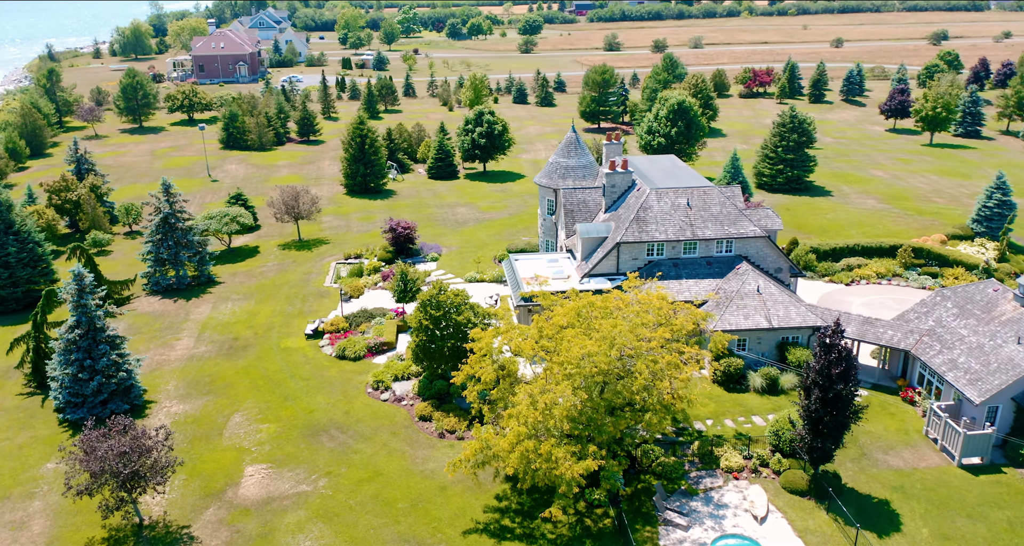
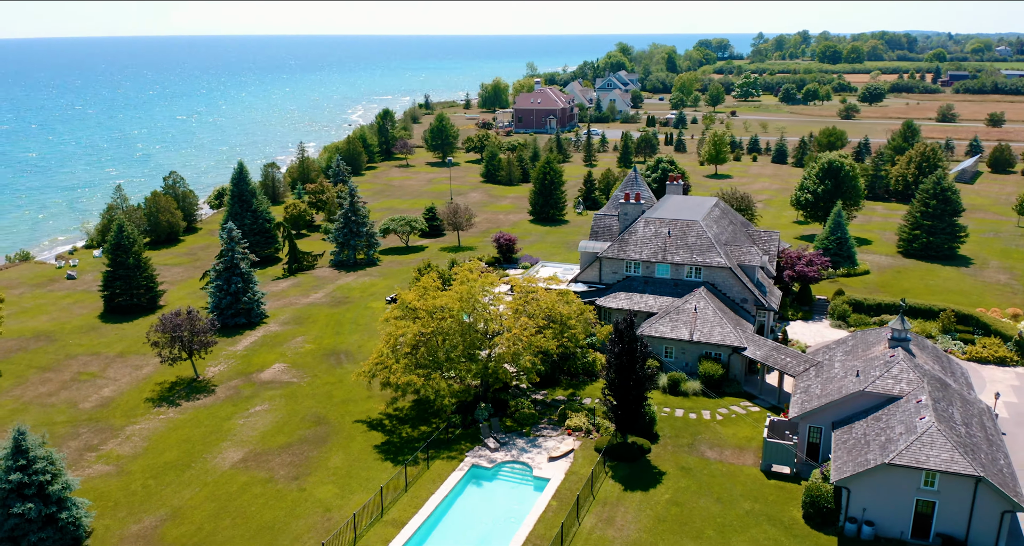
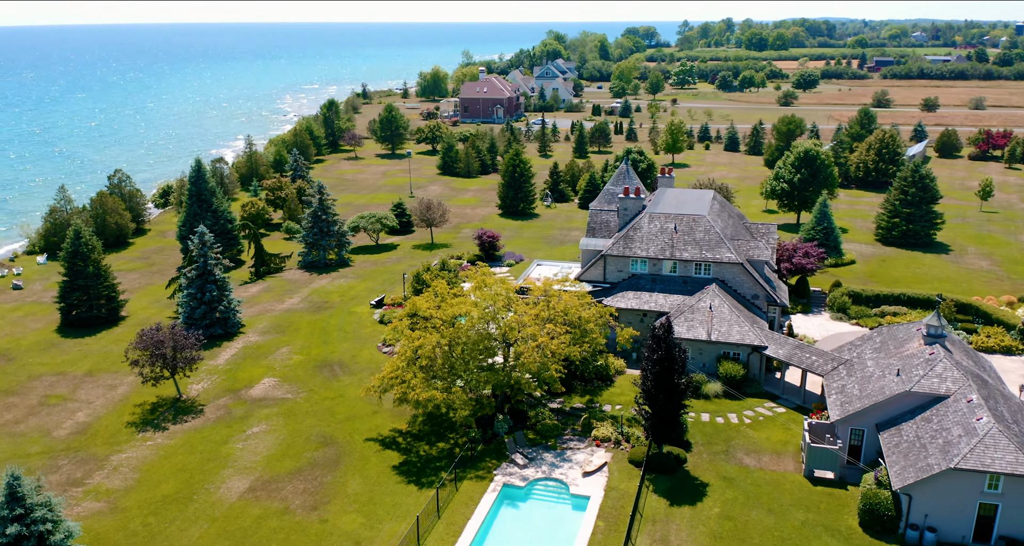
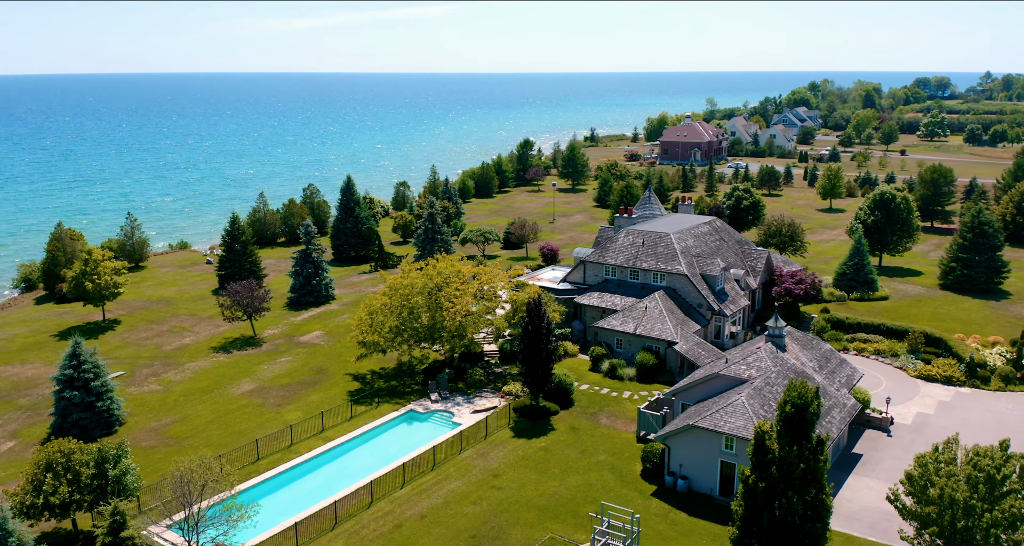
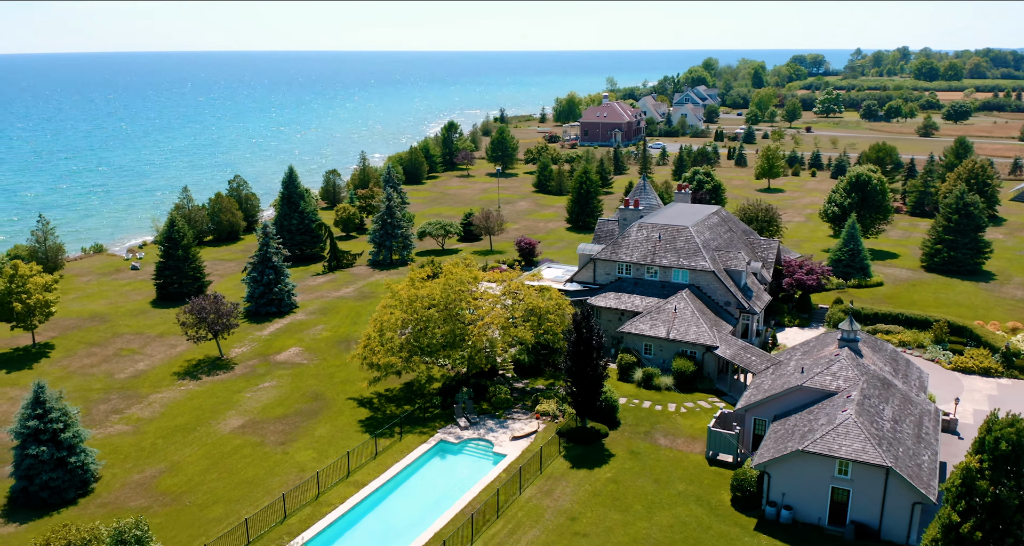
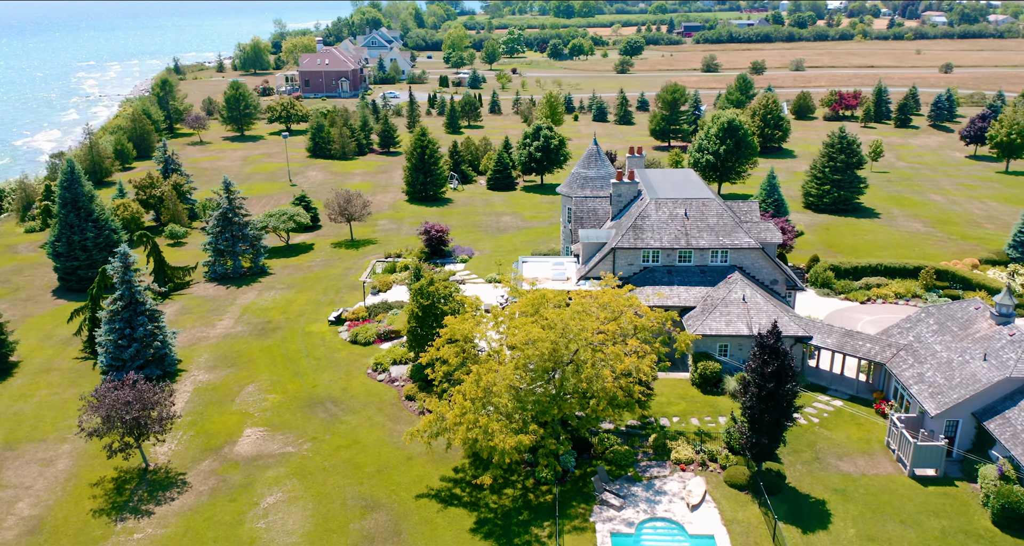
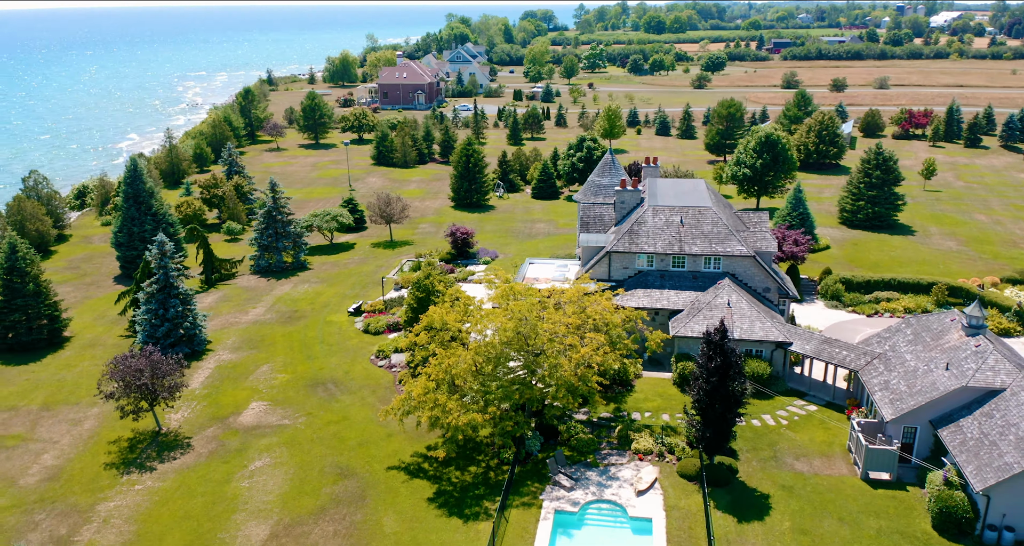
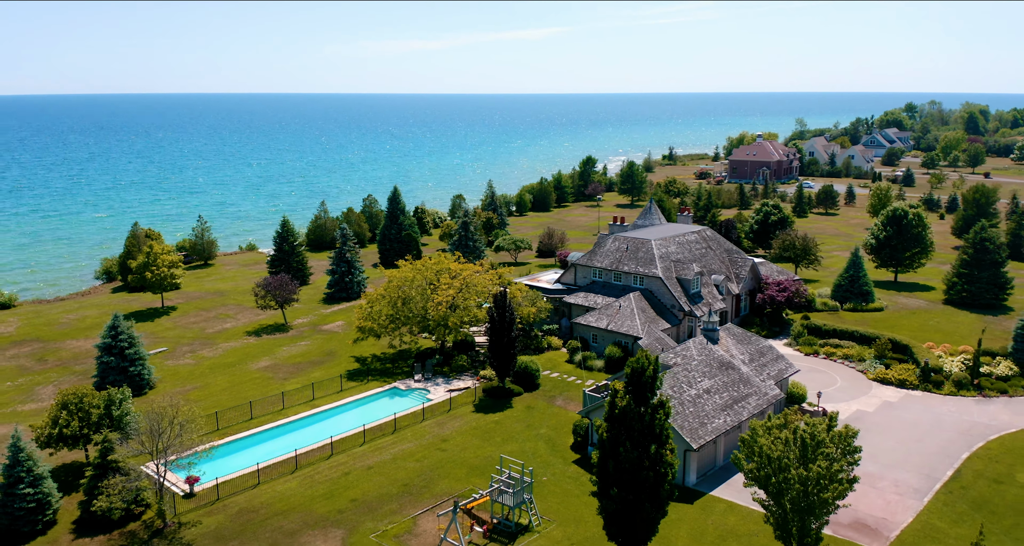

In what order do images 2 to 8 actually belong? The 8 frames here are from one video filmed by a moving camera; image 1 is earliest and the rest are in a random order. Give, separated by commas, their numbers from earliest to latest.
6, 7, 3, 2, 5, 4, 8
